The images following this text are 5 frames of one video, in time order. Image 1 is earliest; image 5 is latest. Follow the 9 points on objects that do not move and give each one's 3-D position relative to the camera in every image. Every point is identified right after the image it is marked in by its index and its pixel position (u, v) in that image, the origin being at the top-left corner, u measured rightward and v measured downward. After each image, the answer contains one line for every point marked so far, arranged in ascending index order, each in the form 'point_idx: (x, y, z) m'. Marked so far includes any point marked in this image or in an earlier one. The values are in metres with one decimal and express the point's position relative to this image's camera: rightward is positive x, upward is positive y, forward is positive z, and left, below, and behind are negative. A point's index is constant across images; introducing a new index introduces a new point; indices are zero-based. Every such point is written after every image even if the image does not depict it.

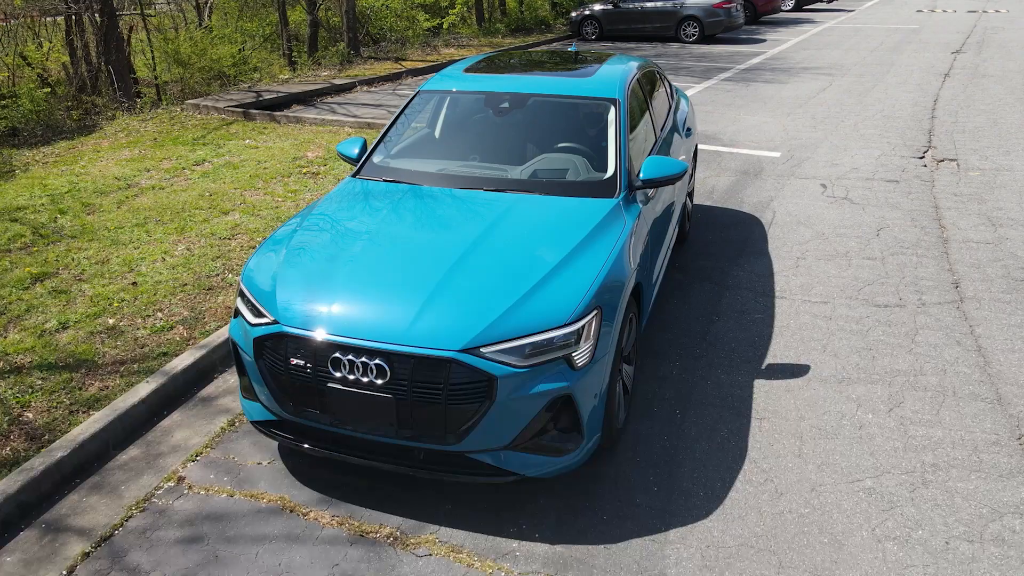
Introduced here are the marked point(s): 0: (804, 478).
0: (+1.3, -0.9, +3.3) m
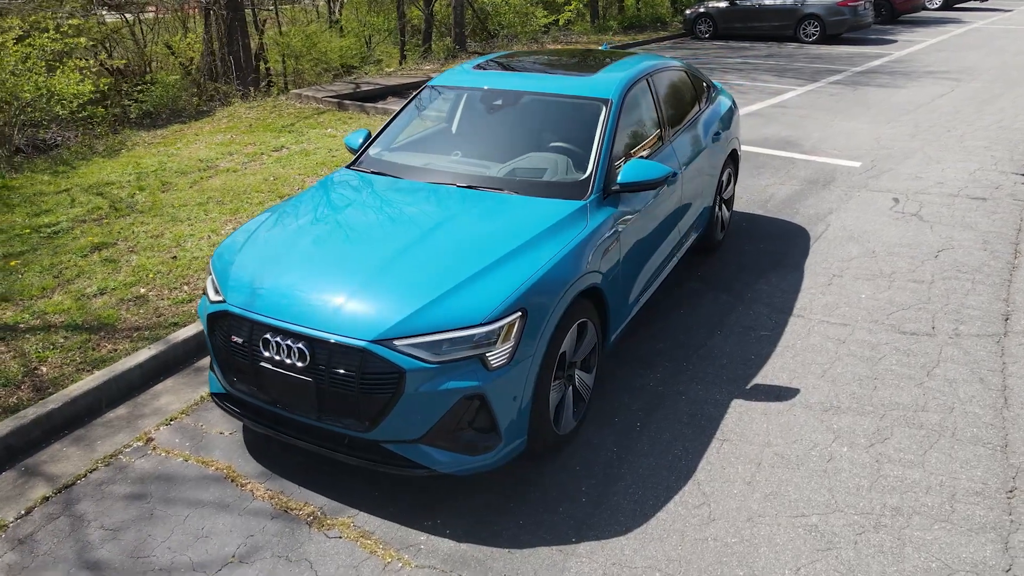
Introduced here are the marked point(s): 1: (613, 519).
0: (+1.0, -0.9, +3.2) m
1: (+0.4, -1.0, +3.1) m
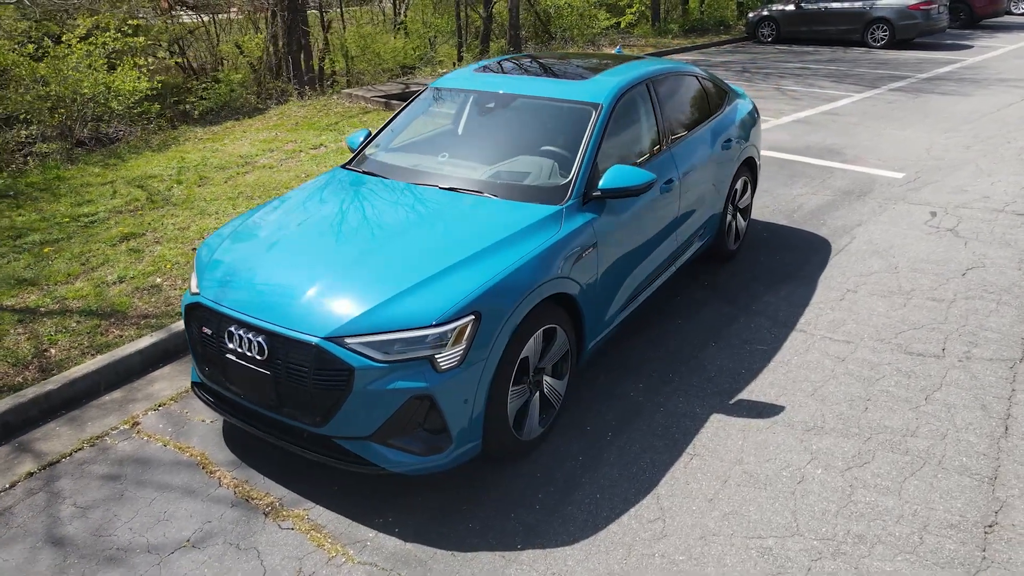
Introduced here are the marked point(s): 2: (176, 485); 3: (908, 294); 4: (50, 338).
0: (+0.8, -1.0, +3.1) m
1: (+0.2, -1.0, +3.1) m
2: (-1.5, -0.9, +3.4) m
3: (+2.7, 0.0, +5.1) m
4: (-2.8, -0.3, +4.5) m
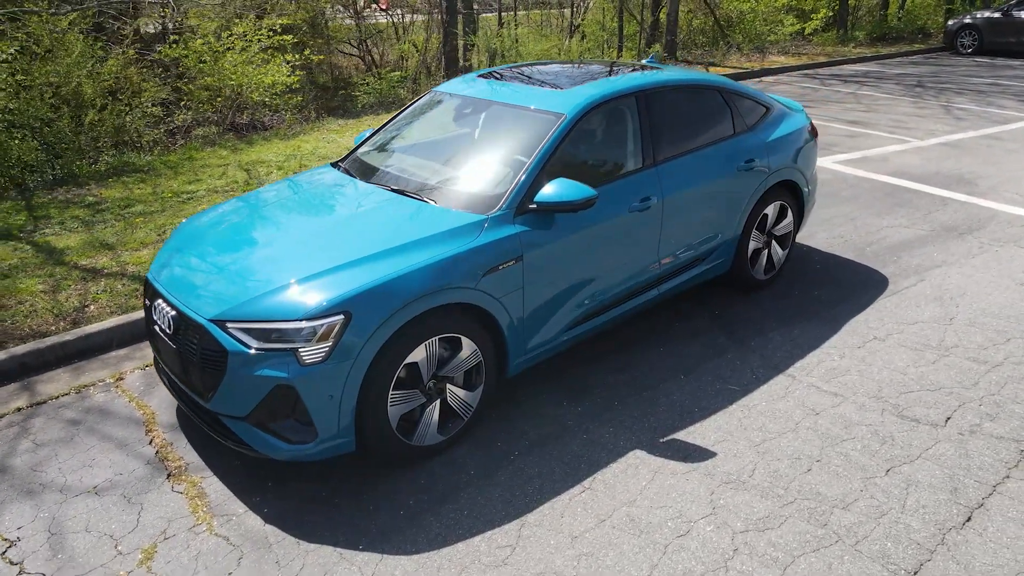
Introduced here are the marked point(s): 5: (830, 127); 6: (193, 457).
0: (+0.1, -1.1, +2.9) m
1: (-0.4, -1.0, +3.1) m
2: (-2.0, -0.8, +3.8) m
3: (+2.6, -0.4, +4.4) m
4: (-2.9, -0.1, +5.2) m
5: (+4.7, +2.4, +10.8) m
6: (-1.6, -0.8, +3.6) m
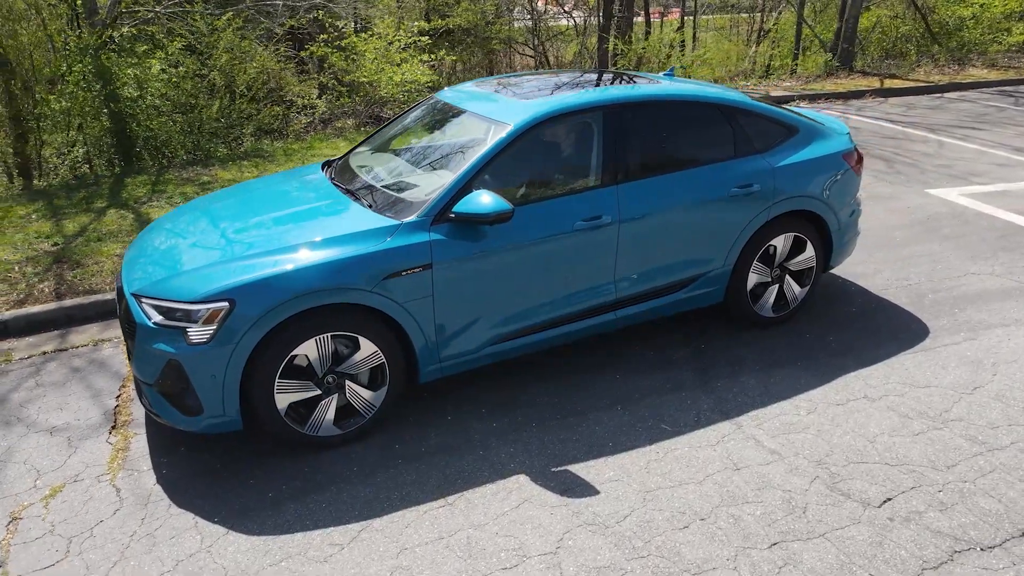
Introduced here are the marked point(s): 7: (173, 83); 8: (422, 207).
0: (-0.6, -1.1, +3.0) m
1: (-1.1, -1.0, +3.2) m
2: (-2.4, -0.6, +4.3) m
3: (+2.2, -0.7, +3.8) m
4: (-2.9, +0.2, +5.9) m
5: (+6.1, +1.7, +9.4) m
6: (-2.0, -0.7, +4.0) m
7: (-4.5, +2.7, +9.8) m
8: (-0.4, +0.4, +3.8) m
